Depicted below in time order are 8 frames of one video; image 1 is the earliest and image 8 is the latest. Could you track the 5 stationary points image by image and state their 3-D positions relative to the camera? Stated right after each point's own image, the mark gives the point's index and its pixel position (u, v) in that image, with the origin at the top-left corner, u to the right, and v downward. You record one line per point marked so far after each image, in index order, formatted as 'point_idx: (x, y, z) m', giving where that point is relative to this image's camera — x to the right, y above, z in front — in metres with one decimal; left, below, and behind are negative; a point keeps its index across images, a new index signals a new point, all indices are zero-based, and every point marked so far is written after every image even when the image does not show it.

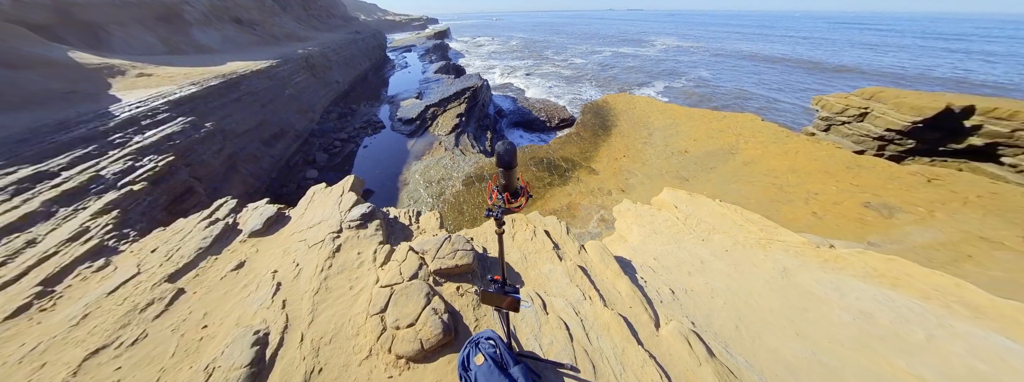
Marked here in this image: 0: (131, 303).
0: (-6.0, -1.7, +3.5) m
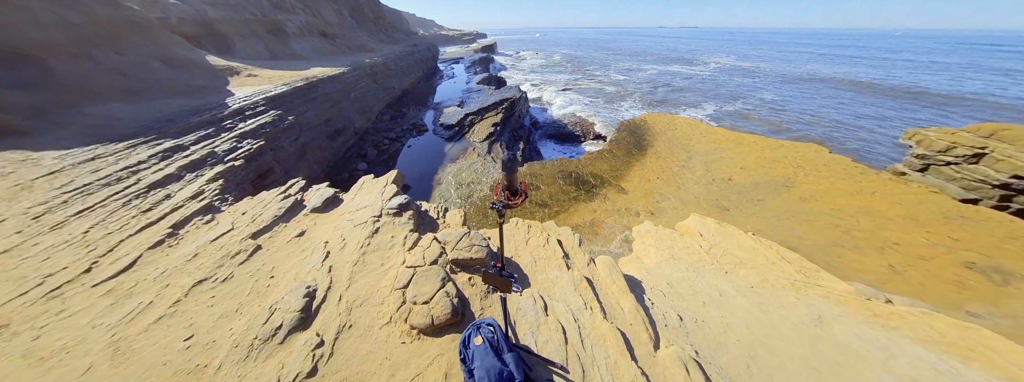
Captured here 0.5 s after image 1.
0: (-5.8, -1.2, +4.5) m
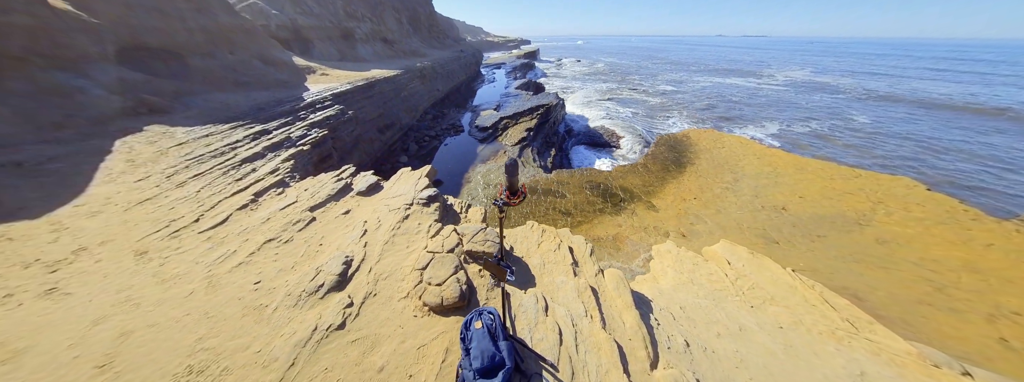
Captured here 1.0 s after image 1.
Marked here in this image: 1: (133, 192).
0: (-5.5, -0.7, +5.5) m
1: (-10.8, 0.0, +6.4) m
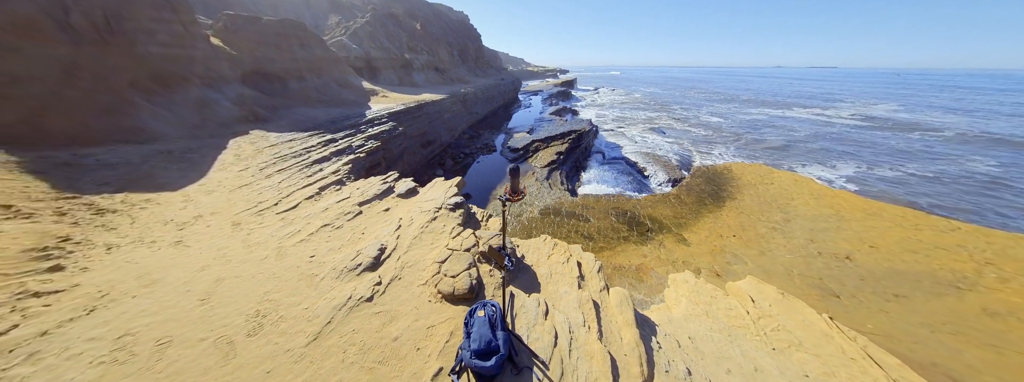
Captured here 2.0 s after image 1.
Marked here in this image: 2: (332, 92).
0: (-5.0, -0.6, +6.6) m
1: (-10.1, +0.5, +8.2) m
2: (-15.9, +8.8, +19.7) m
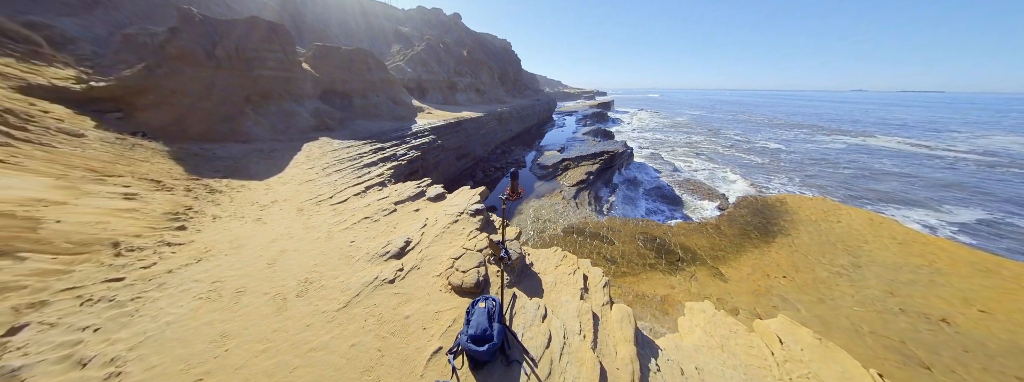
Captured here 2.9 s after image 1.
0: (-4.5, -0.5, +7.6) m
1: (-9.2, +0.7, +10.0) m
2: (-12.7, +8.5, +22.7) m
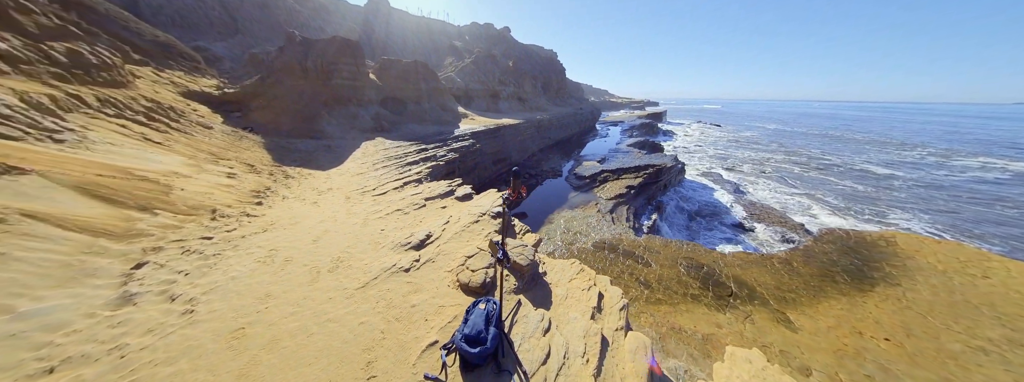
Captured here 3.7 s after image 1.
0: (-3.6, -0.4, +8.2) m
1: (-7.8, +1.1, +11.3) m
2: (-8.4, +8.7, +24.7) m
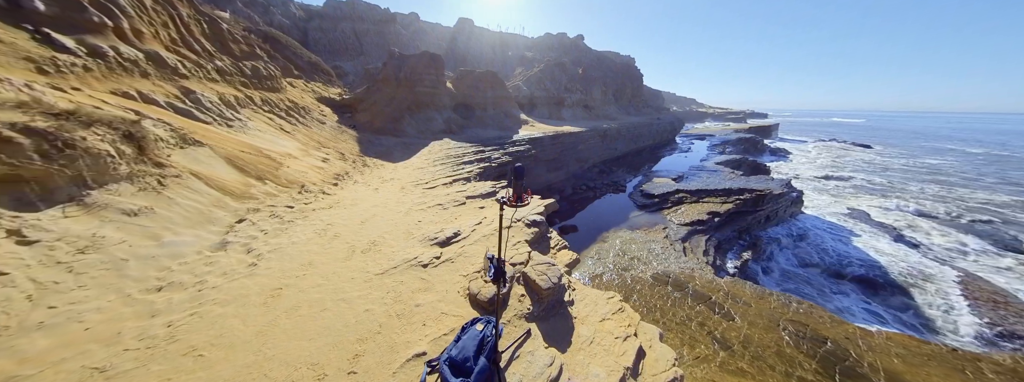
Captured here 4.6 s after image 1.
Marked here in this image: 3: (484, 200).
0: (-2.1, -0.3, +8.3) m
1: (-5.1, +1.5, +12.5) m
2: (-1.5, +8.4, +25.7) m
3: (-1.0, -0.4, +8.6) m
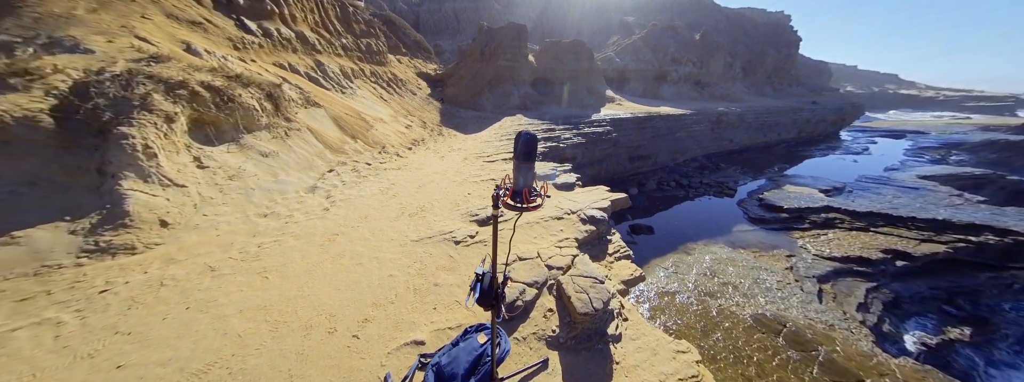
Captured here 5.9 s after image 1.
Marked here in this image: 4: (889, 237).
0: (-0.1, +0.5, +7.8) m
1: (-1.4, +3.0, +12.5) m
2: (+7.0, +9.9, +23.3) m
3: (+1.0, +0.2, +7.8) m
4: (+16.4, -1.9, +9.8) m
